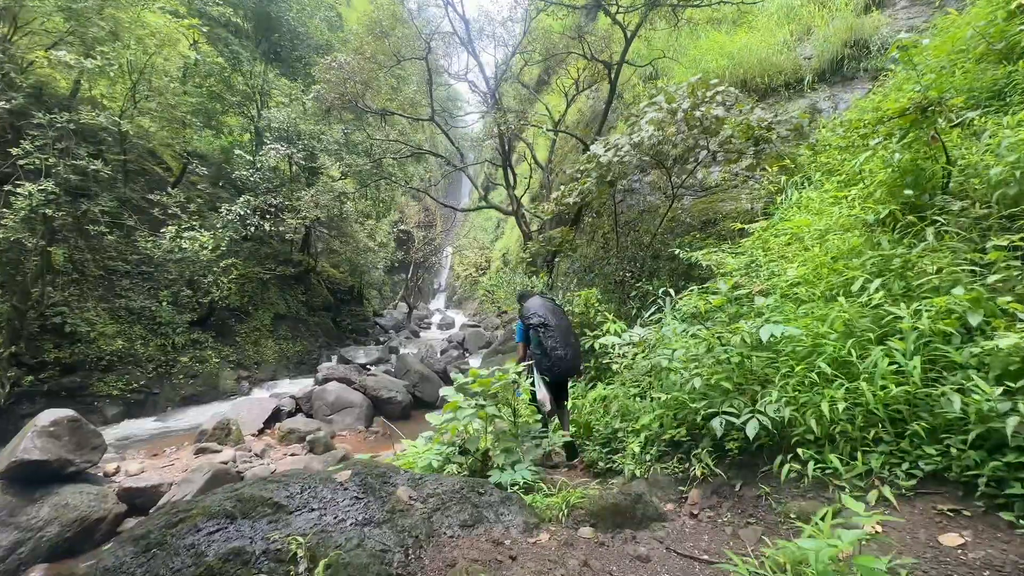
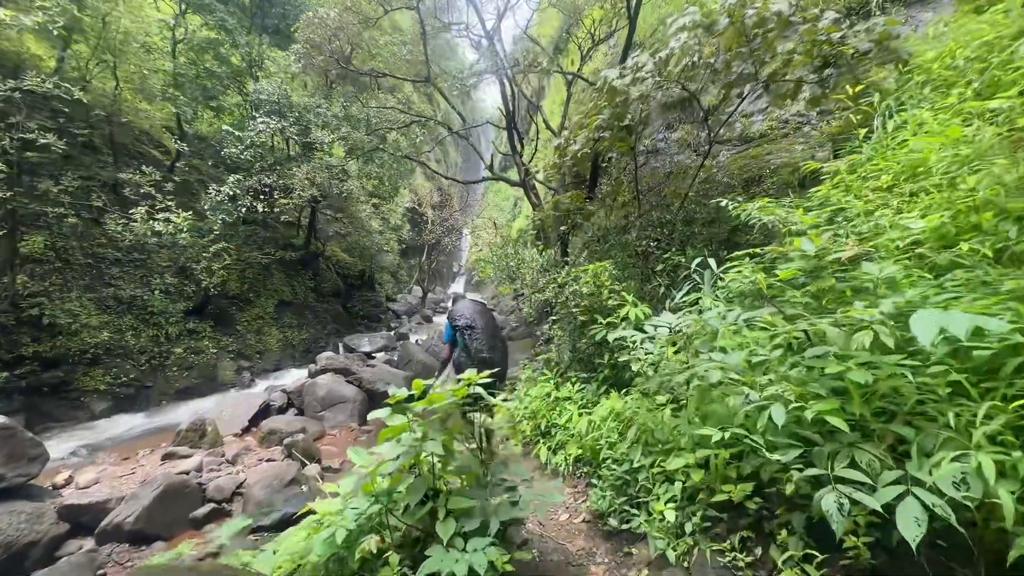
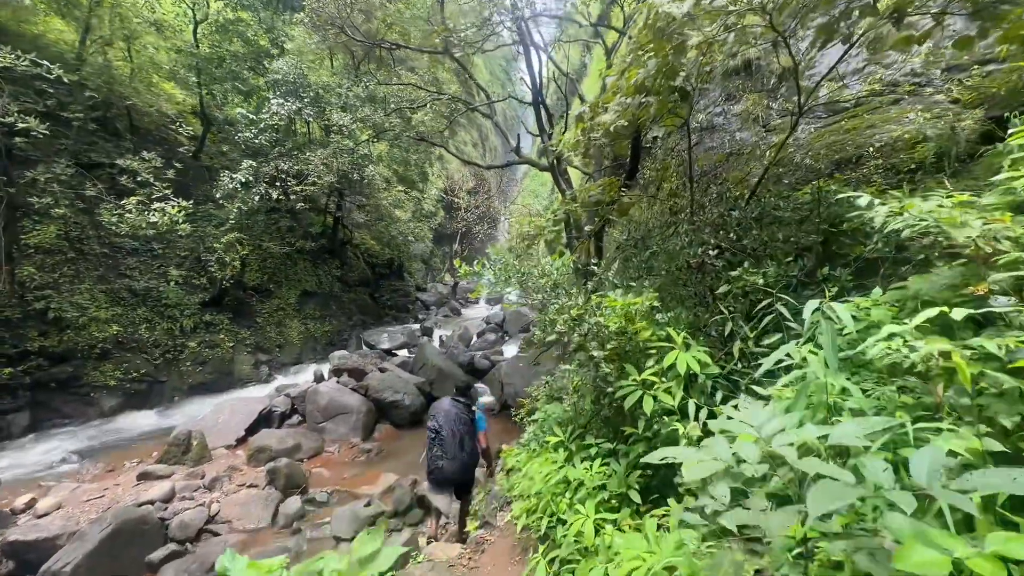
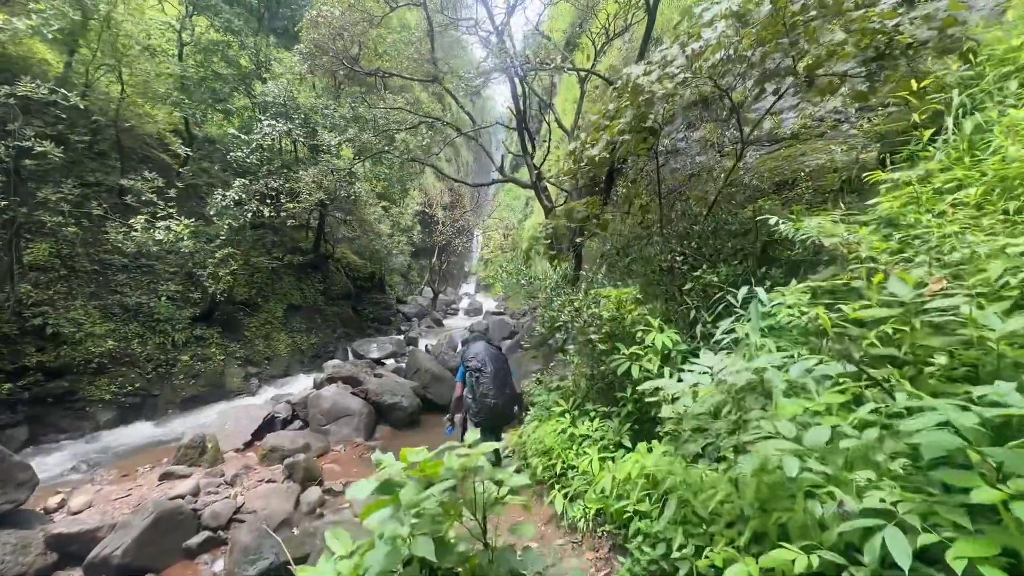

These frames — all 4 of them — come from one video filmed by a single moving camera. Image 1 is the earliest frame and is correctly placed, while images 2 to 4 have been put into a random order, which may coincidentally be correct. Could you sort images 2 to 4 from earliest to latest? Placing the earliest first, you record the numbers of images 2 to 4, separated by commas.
2, 4, 3
